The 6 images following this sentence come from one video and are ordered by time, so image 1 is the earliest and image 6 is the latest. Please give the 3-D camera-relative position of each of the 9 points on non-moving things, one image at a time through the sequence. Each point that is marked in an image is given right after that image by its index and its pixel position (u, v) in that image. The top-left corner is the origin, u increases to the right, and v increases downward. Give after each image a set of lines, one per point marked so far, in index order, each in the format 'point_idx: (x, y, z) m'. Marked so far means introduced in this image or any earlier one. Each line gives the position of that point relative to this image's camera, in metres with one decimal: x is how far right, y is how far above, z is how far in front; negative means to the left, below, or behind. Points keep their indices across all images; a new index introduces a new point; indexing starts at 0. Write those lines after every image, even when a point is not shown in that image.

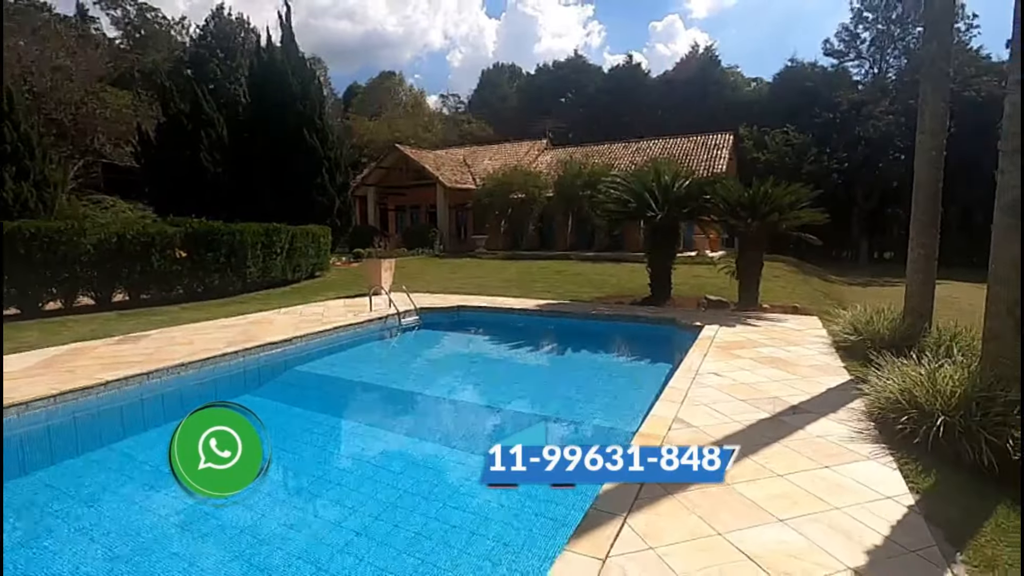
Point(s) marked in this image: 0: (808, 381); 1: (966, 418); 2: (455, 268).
0: (+2.6, -0.8, +5.5) m
1: (+2.7, -0.8, +3.7) m
2: (-1.7, +0.6, +19.0) m
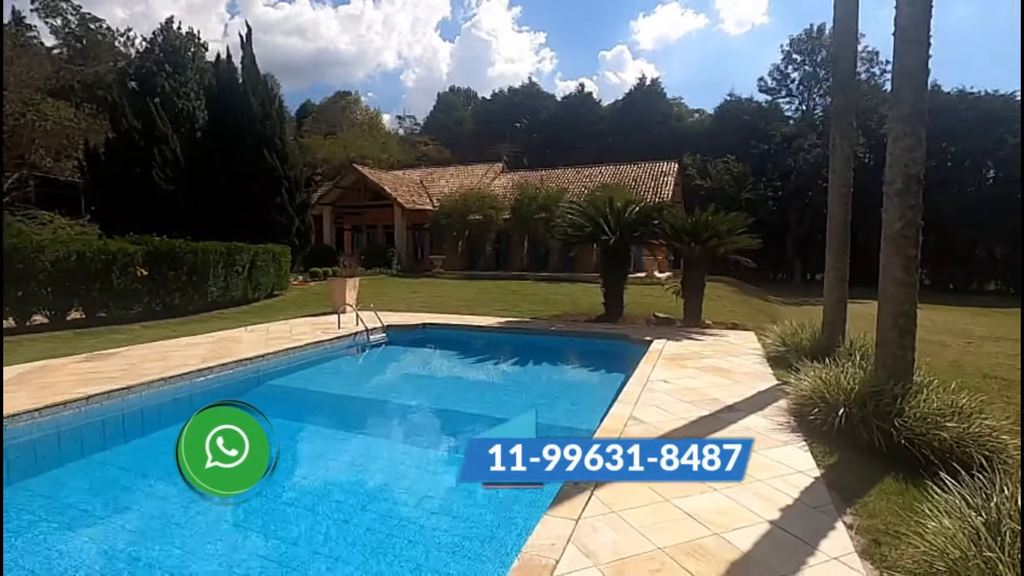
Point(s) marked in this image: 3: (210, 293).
0: (+2.4, -1.0, +6.3) m
1: (+2.6, -0.9, +4.6) m
2: (-3.1, 0.0, +19.4) m
3: (-6.7, -0.1, +13.8) m
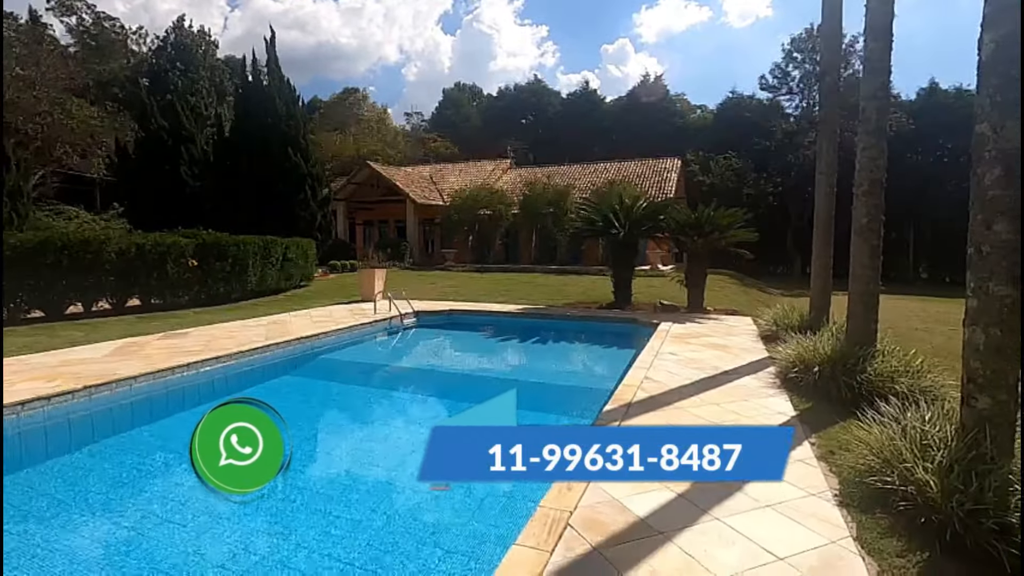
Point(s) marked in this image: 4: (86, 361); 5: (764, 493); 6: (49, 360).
0: (+2.7, -0.8, +7.4) m
1: (+3.0, -0.7, +5.7) m
2: (-2.7, +0.3, +20.5) m
3: (-6.3, +0.1, +14.9) m
4: (-5.1, -0.9, +7.5) m
5: (+1.4, -1.2, +3.5) m
6: (-5.4, -0.9, +7.3) m
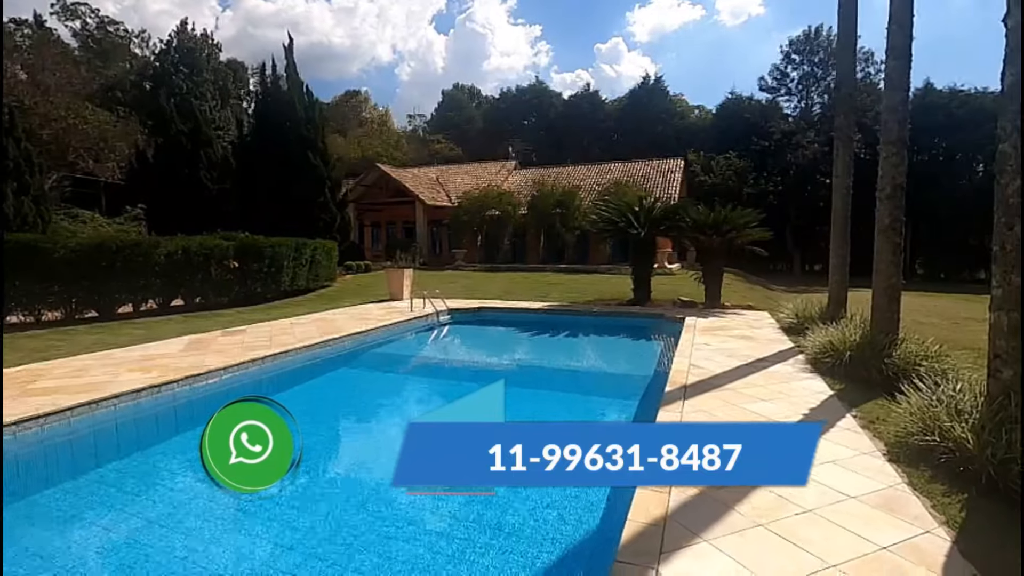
0: (+3.3, -0.8, +8.0) m
1: (+3.6, -0.7, +6.3) m
2: (-2.2, +0.3, +21.2) m
3: (-5.8, +0.1, +15.5) m
4: (-4.5, -0.9, +8.1) m
5: (+2.1, -1.1, +4.2) m
6: (-4.8, -0.9, +7.9) m
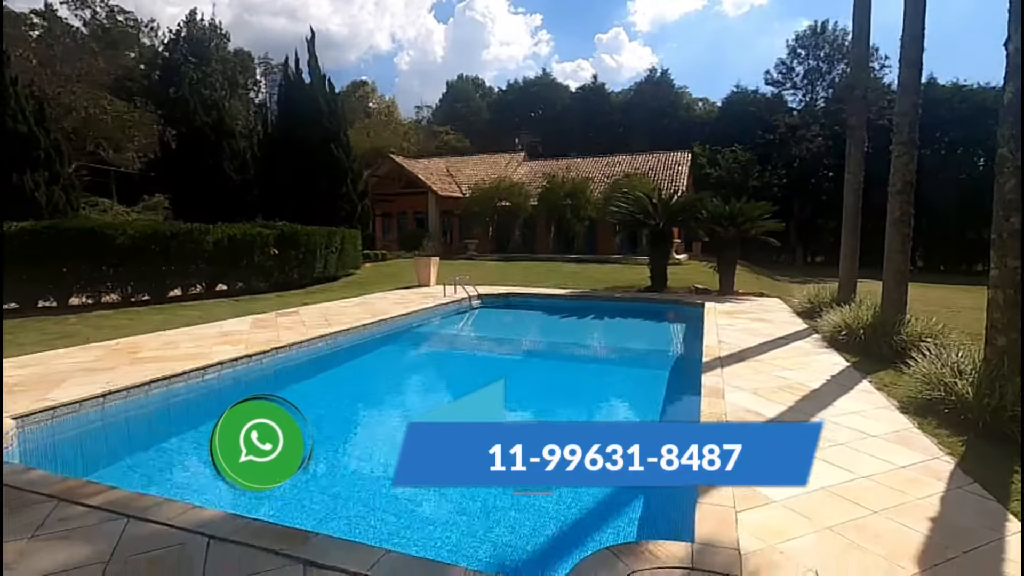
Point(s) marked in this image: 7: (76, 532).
0: (+3.9, -0.6, +8.8) m
1: (+4.2, -0.5, +7.1) m
2: (-1.6, +0.7, +21.9) m
3: (-5.2, +0.5, +16.3) m
4: (-3.9, -0.6, +8.9) m
5: (+2.7, -1.0, +4.9) m
6: (-4.2, -0.6, +8.7) m
7: (-1.9, -1.1, +2.8) m
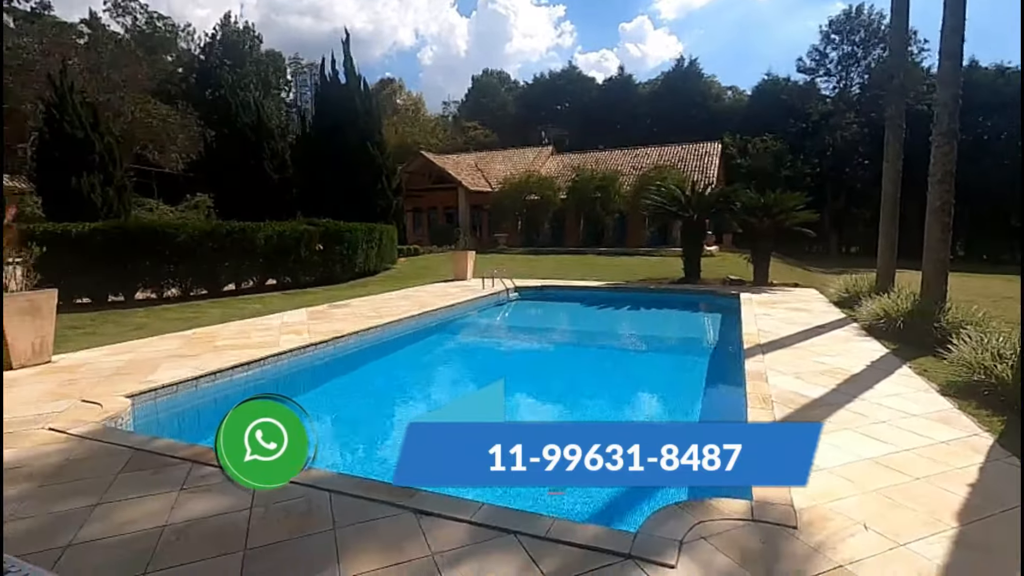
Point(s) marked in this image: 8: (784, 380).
0: (+4.6, -0.4, +9.0) m
1: (+4.7, -0.4, +7.3) m
2: (-0.4, +1.0, +22.3) m
3: (-4.2, +0.6, +16.8) m
4: (-3.2, -0.5, +9.4) m
5: (+3.1, -0.9, +5.2) m
6: (-3.6, -0.5, +9.2) m
7: (-1.6, -1.0, +3.2) m
8: (+2.5, -0.8, +5.6) m
